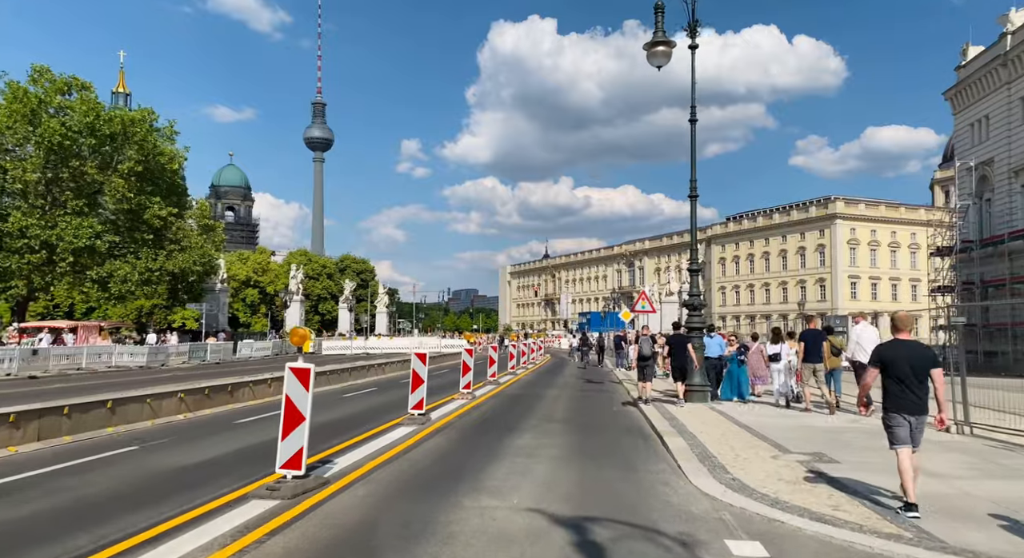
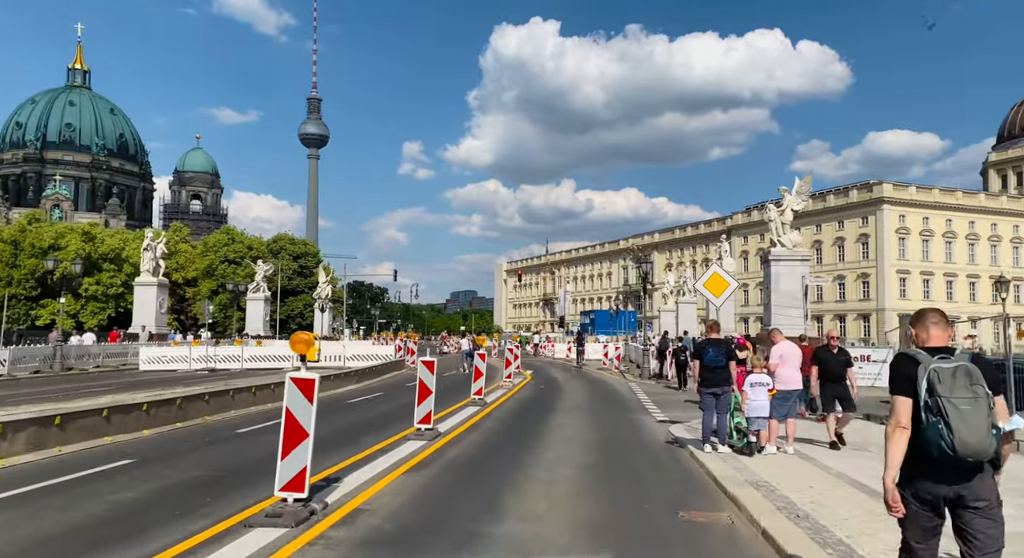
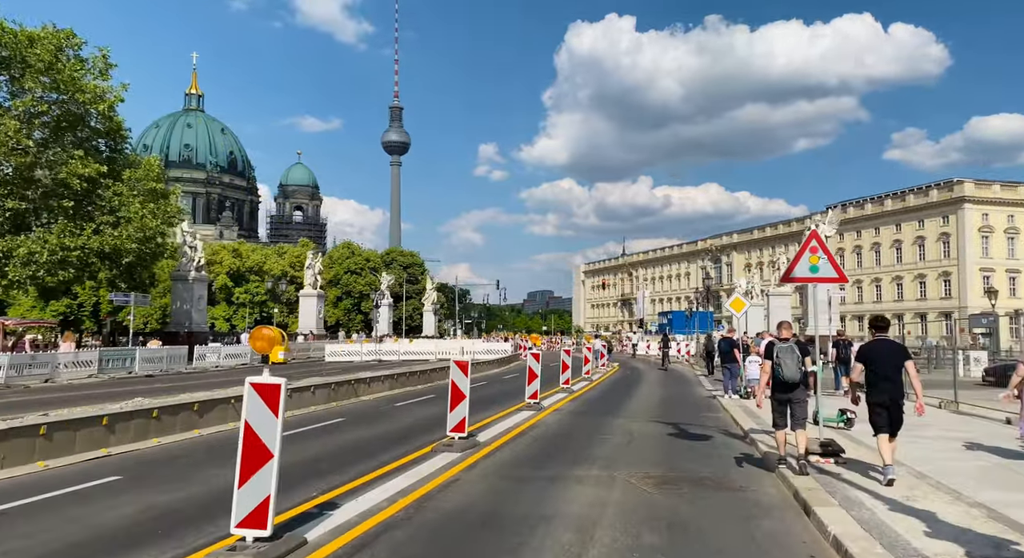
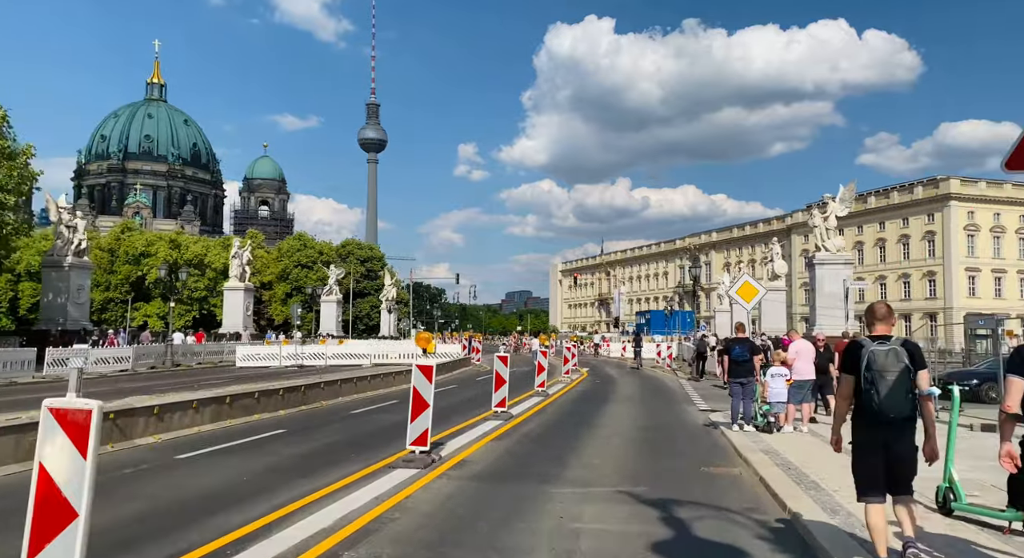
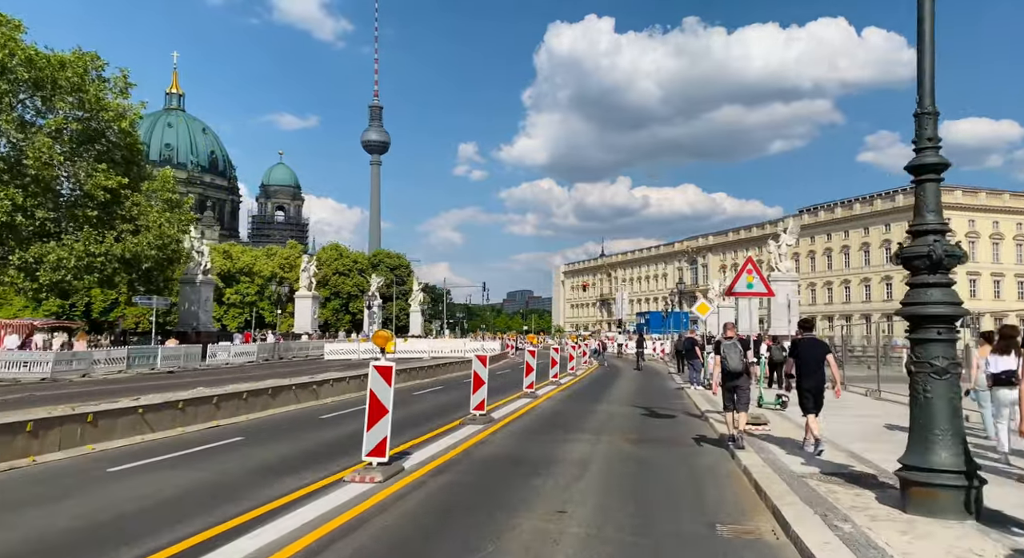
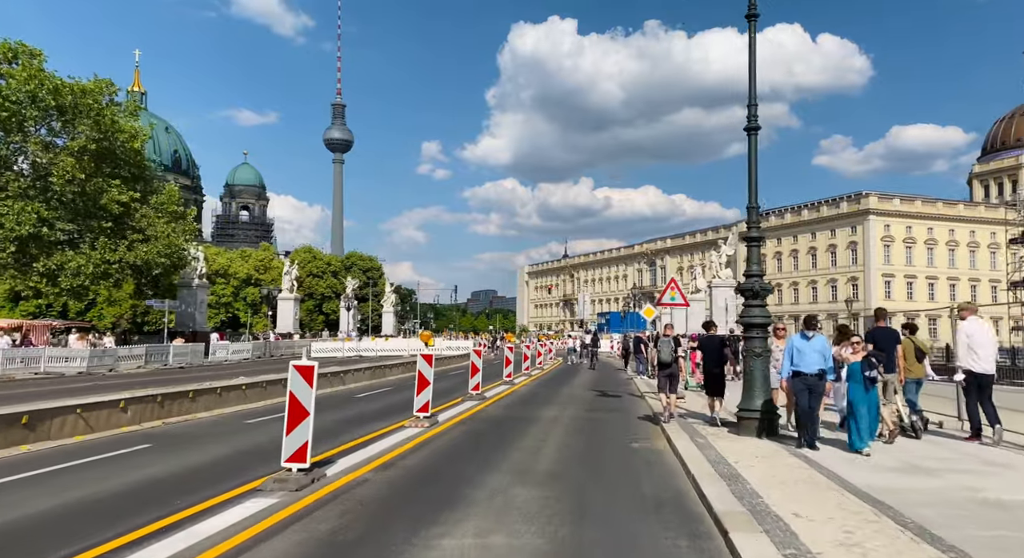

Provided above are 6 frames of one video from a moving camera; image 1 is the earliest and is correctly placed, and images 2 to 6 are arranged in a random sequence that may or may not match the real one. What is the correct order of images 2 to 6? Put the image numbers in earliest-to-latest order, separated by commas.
6, 5, 3, 4, 2
